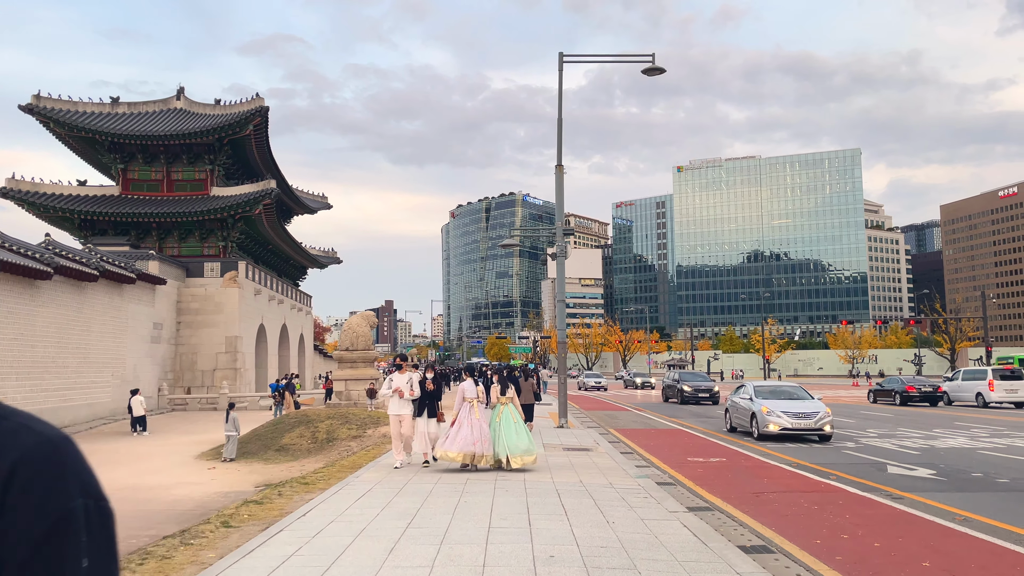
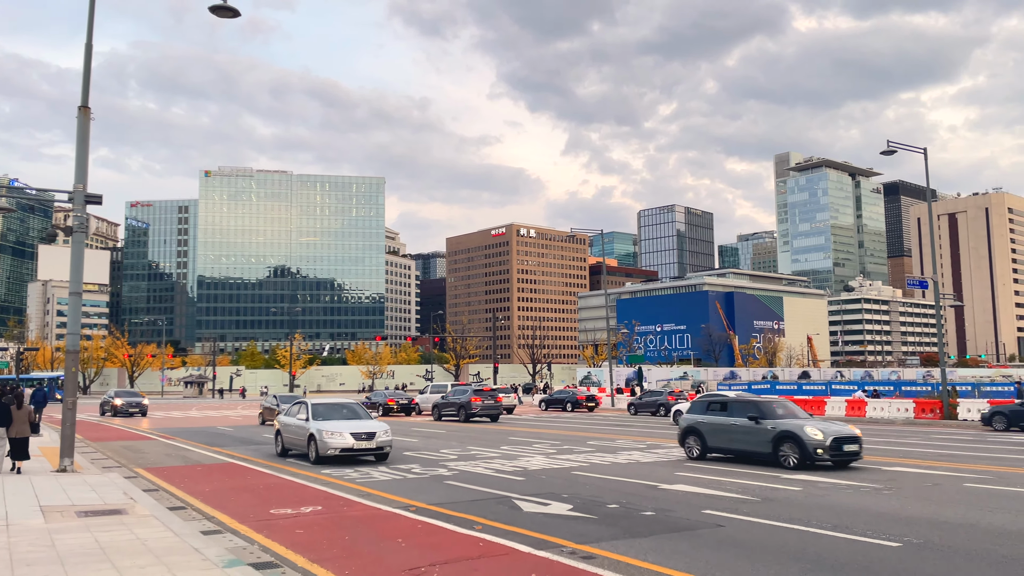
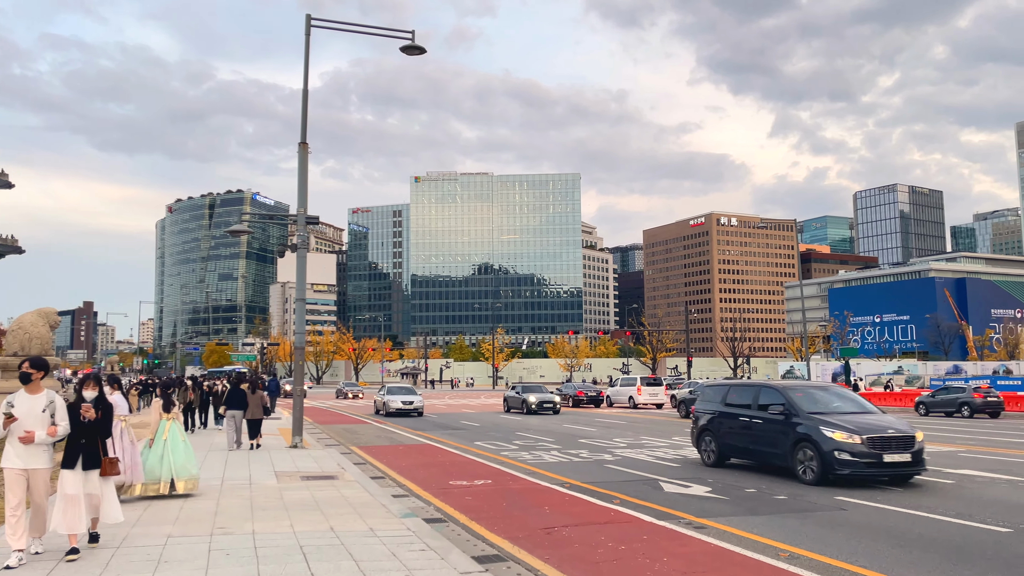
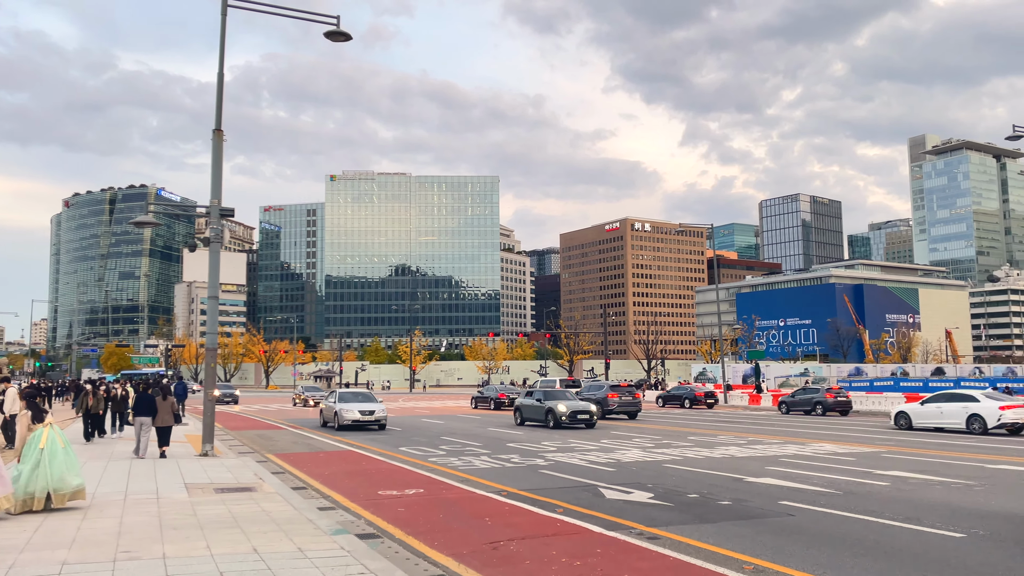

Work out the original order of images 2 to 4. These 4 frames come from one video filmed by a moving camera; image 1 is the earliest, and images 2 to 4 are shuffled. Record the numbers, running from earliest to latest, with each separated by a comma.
3, 4, 2
